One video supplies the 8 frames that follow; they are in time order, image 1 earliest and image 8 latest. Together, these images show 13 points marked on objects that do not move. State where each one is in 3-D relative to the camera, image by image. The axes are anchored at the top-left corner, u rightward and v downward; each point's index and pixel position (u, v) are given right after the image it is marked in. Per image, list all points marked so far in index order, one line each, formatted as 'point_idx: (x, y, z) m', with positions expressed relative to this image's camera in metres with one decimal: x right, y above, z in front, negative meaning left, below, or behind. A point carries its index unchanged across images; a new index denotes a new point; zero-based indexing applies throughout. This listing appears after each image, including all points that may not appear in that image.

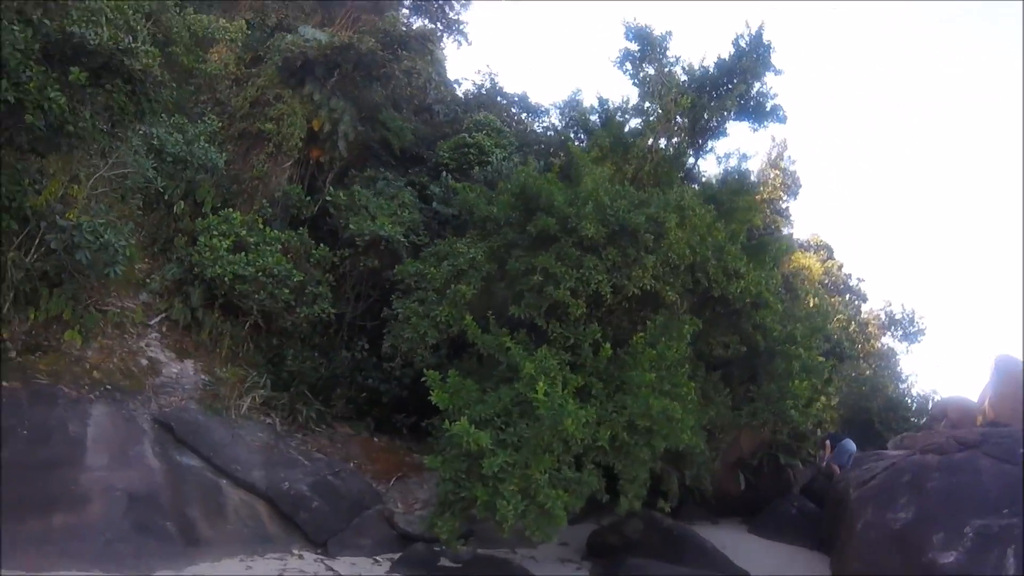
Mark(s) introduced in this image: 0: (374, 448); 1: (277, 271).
0: (-1.5, -1.7, +8.7) m
1: (-2.7, +0.2, +9.2) m
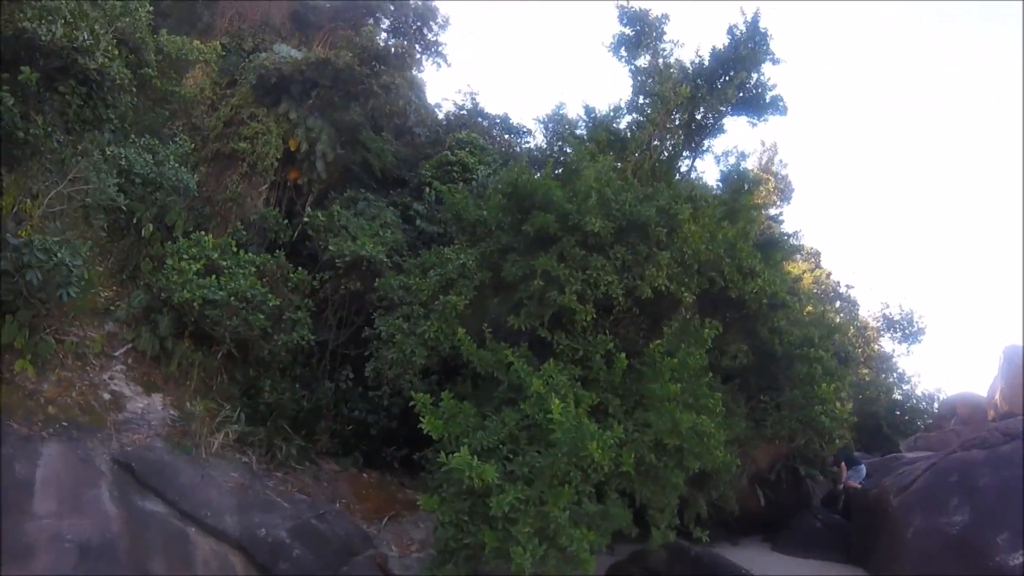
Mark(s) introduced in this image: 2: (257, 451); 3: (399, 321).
0: (-1.5, -1.9, +7.9) m
1: (-2.7, -0.1, +8.5) m
2: (-2.3, -1.5, +7.3) m
3: (-1.0, -0.3, +7.4) m
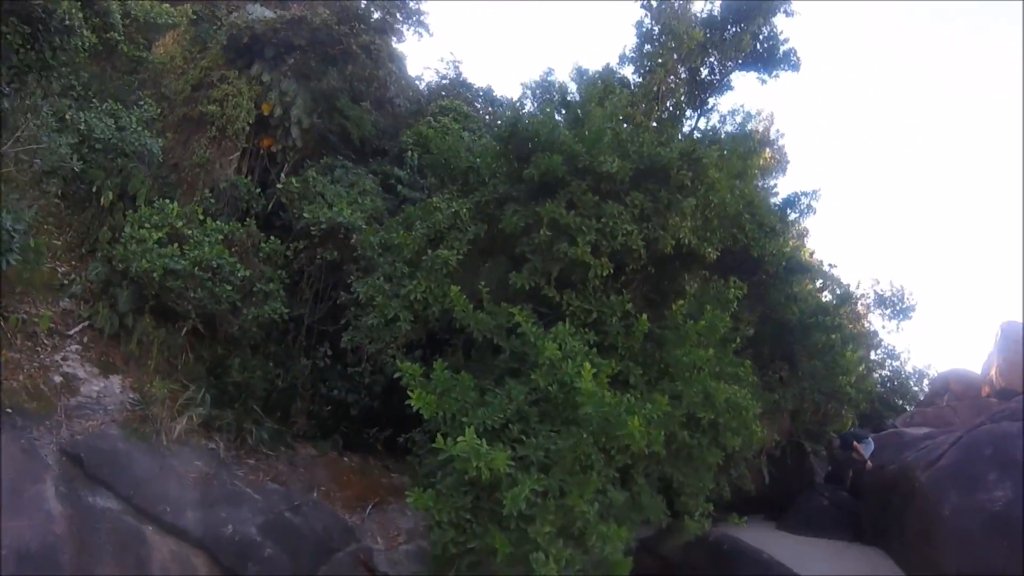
0: (-1.5, -1.6, +7.3) m
1: (-2.8, +0.2, +7.8) m
2: (-2.3, -1.2, +6.7) m
3: (-1.1, 0.0, +6.7) m
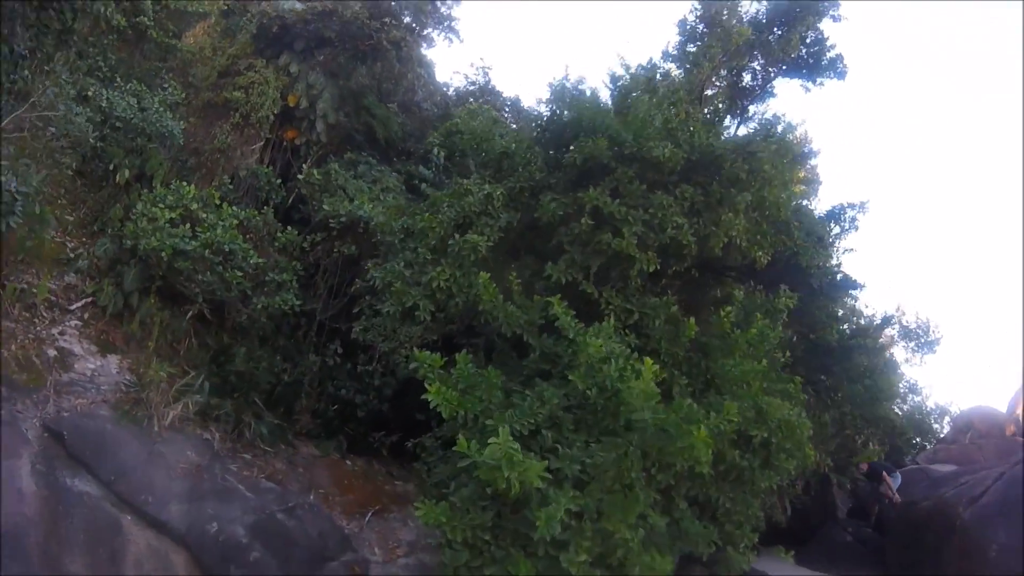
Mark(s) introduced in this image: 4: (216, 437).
0: (-1.4, -1.6, +6.9) m
1: (-2.6, +0.4, +7.4) m
2: (-2.2, -1.1, +6.3) m
3: (-0.9, 0.0, +6.3) m
4: (-2.2, -1.1, +6.1) m
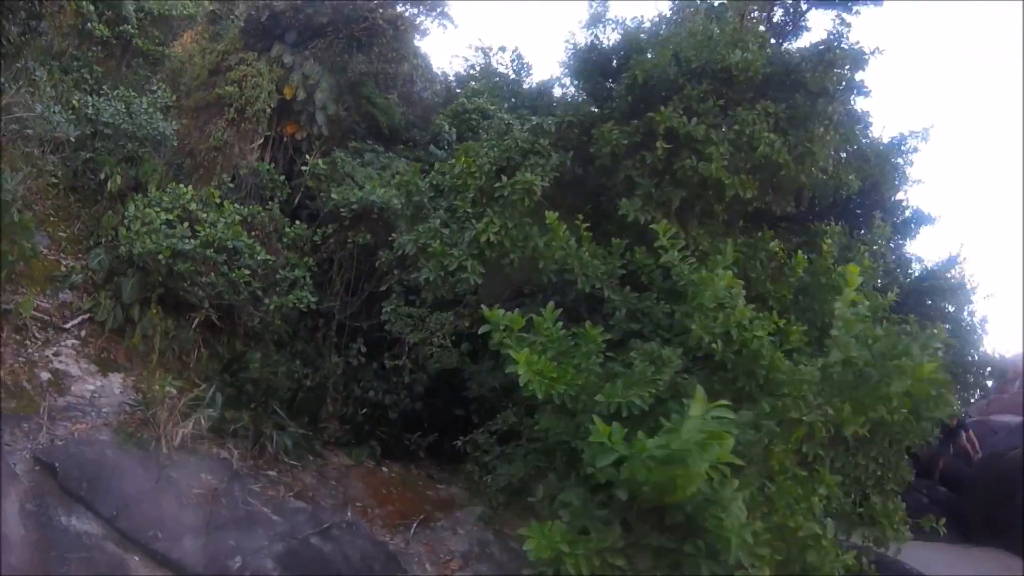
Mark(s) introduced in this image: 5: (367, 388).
0: (-1.0, -1.5, +6.2) m
1: (-2.3, +0.3, +6.8) m
2: (-1.9, -1.1, +5.6) m
3: (-0.6, +0.2, +5.6) m
4: (-1.9, -1.1, +5.4) m
5: (-1.3, -0.9, +7.3) m
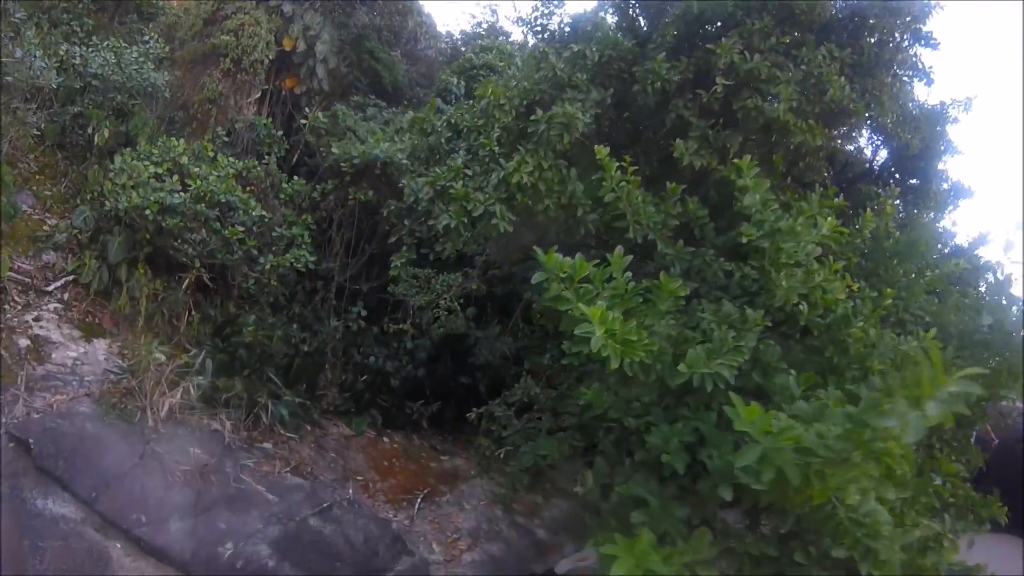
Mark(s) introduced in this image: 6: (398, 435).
0: (-0.9, -1.2, +5.8) m
1: (-2.2, +0.7, +6.3) m
2: (-1.8, -0.8, +5.2) m
3: (-0.5, +0.4, +5.2) m
4: (-1.8, -0.9, +5.1) m
5: (-1.2, -0.6, +7.0) m
6: (-1.0, -1.3, +6.9) m
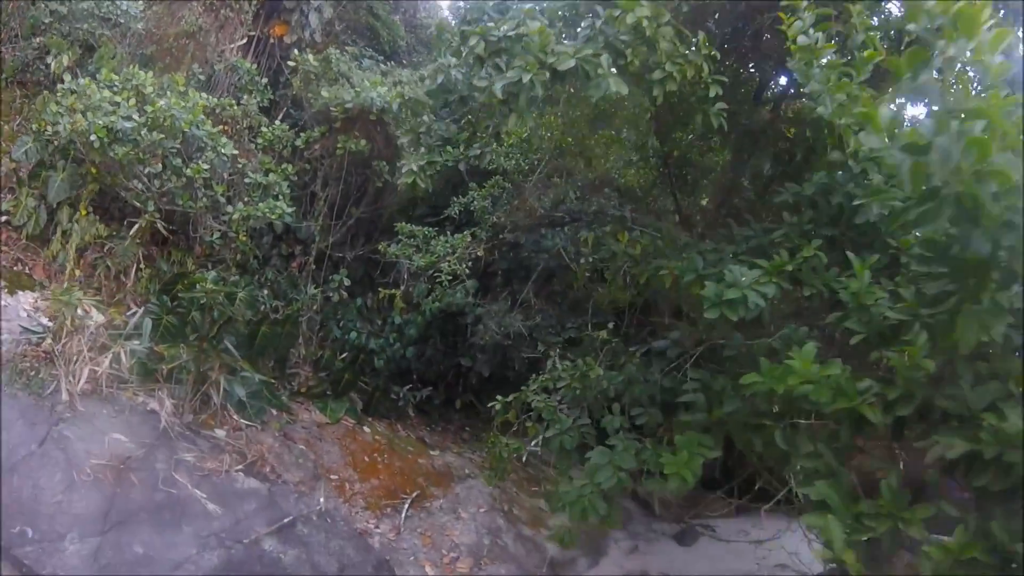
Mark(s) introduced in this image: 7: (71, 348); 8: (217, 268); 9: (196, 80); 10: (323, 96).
0: (-0.9, -1.0, +4.9) m
1: (-2.1, +1.0, +5.3) m
2: (-1.7, -0.5, +4.3) m
3: (-0.4, +0.6, +4.2) m
4: (-1.7, -0.6, +4.1) m
5: (-1.2, -0.3, +6.0) m
6: (-1.0, -1.0, +6.0) m
7: (-2.1, -0.3, +3.9) m
8: (-2.0, +0.1, +5.7) m
9: (-3.1, +2.0, +7.8) m
10: (-1.5, +1.5, +6.2) m
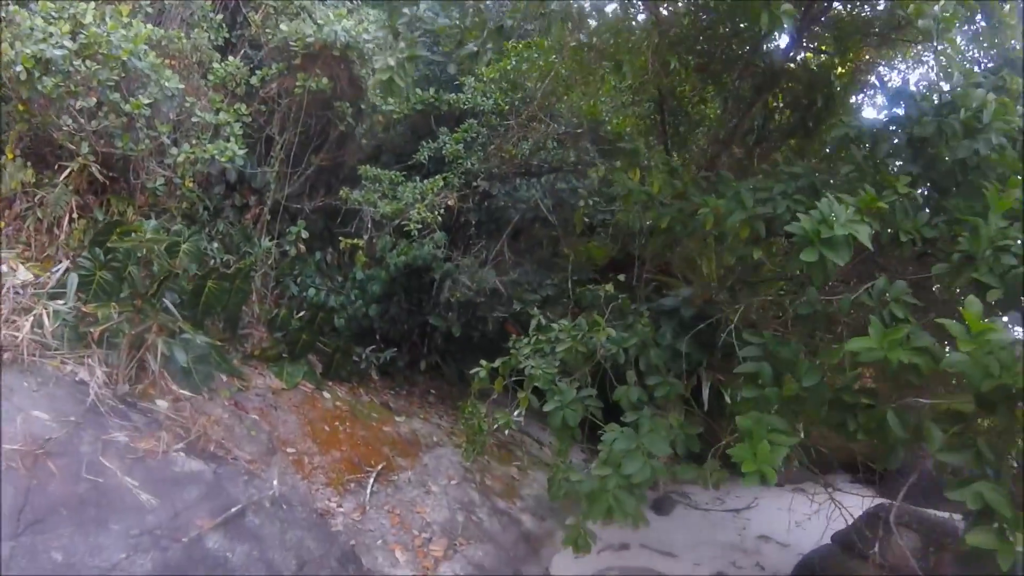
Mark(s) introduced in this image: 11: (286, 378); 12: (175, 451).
0: (-1.0, -0.7, +4.5) m
1: (-2.3, +1.3, +4.8) m
2: (-1.8, -0.3, +3.8) m
3: (-0.5, +0.8, +3.8) m
4: (-1.8, -0.4, +3.7) m
5: (-1.4, 0.0, +5.6) m
6: (-1.2, -0.7, +5.6) m
7: (-2.2, -0.1, +3.4) m
8: (-2.2, +0.4, +5.2) m
9: (-3.3, +2.4, +7.1) m
10: (-1.7, +1.8, +5.7) m
11: (-1.4, -0.6, +5.2) m
12: (-1.4, -0.7, +3.6) m
